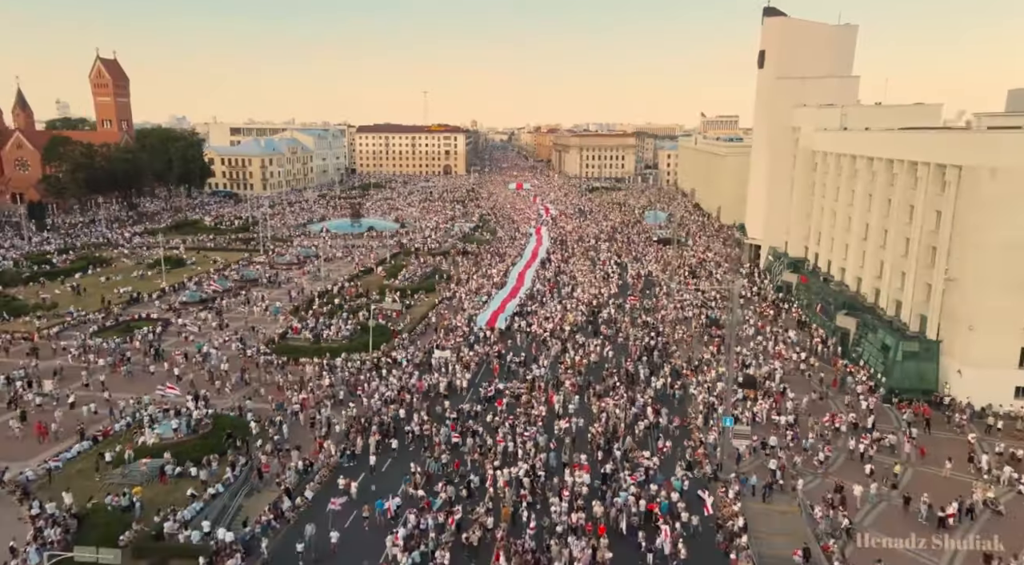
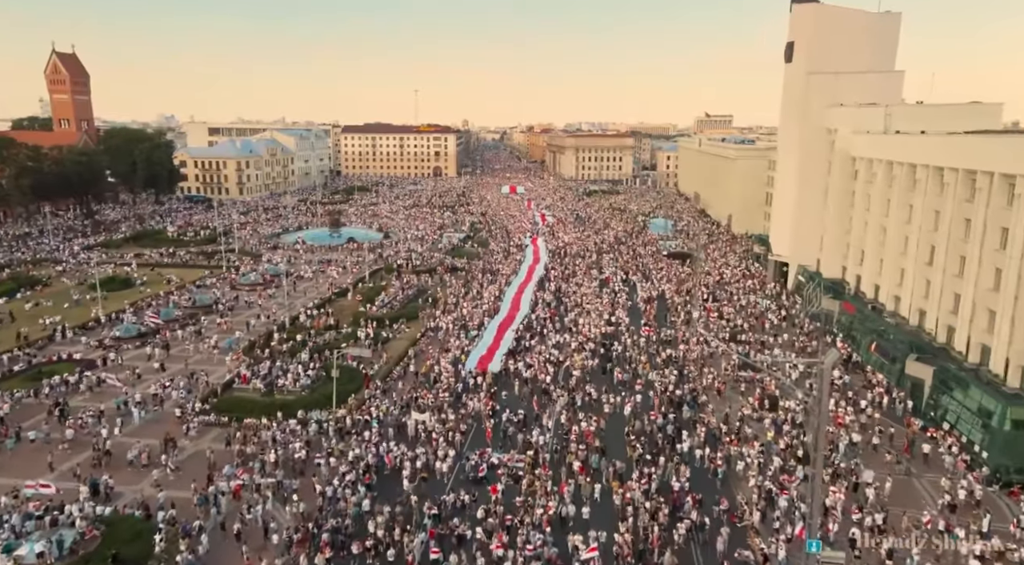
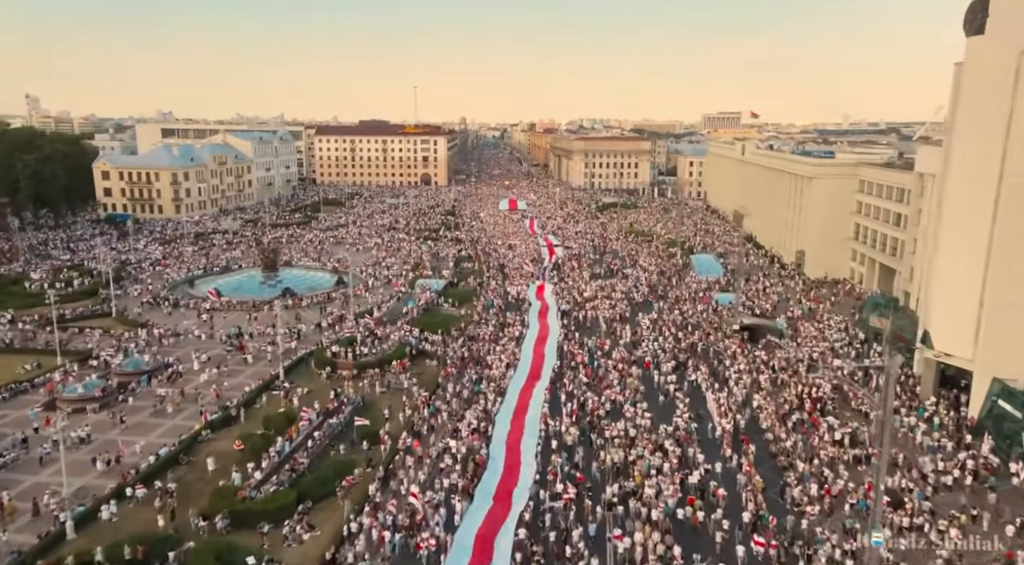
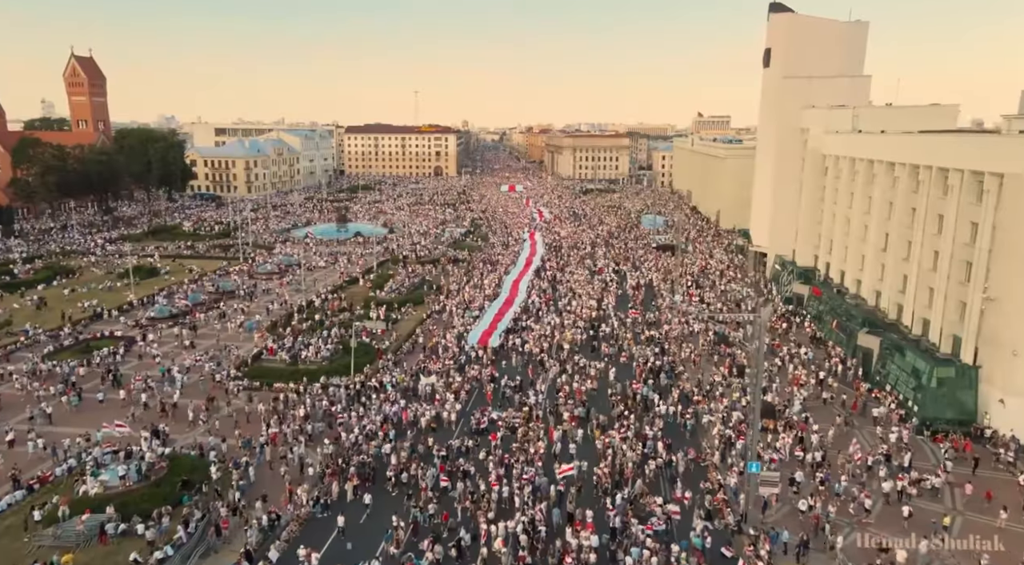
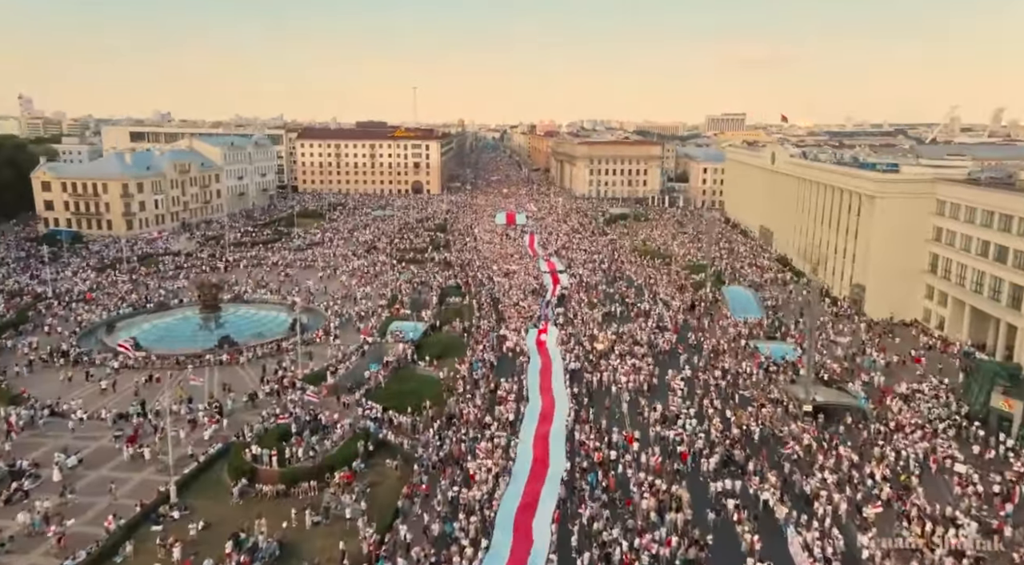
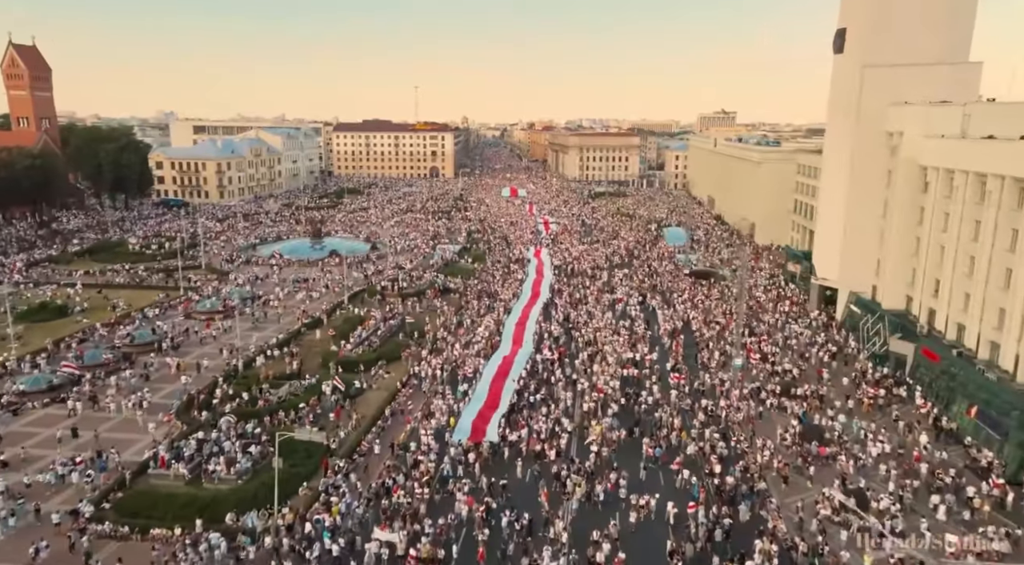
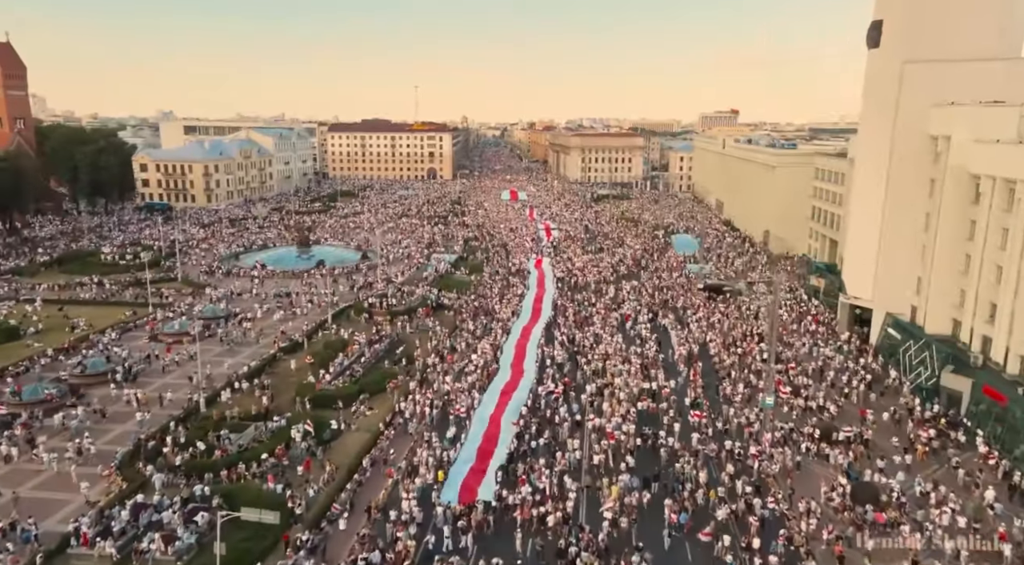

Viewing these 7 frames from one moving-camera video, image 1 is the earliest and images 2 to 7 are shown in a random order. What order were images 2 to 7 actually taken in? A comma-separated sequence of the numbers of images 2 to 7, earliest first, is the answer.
4, 2, 6, 7, 3, 5
